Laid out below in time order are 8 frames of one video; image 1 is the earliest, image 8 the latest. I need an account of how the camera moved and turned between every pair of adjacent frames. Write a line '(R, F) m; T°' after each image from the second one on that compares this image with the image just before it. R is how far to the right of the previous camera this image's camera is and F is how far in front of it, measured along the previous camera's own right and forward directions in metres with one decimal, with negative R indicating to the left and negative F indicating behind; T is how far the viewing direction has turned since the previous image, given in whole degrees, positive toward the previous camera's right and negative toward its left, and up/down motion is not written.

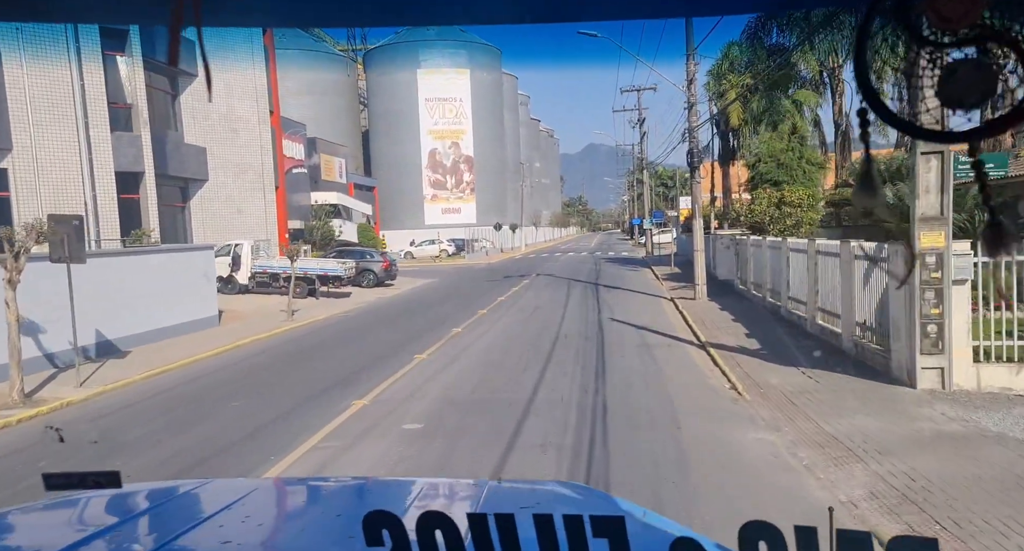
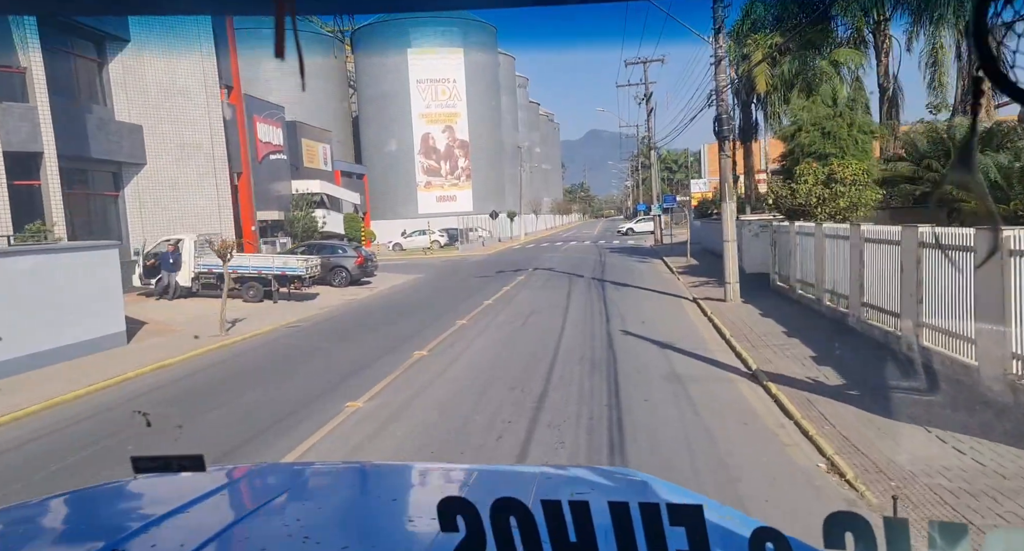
(+0.3, +3.2) m; 0°
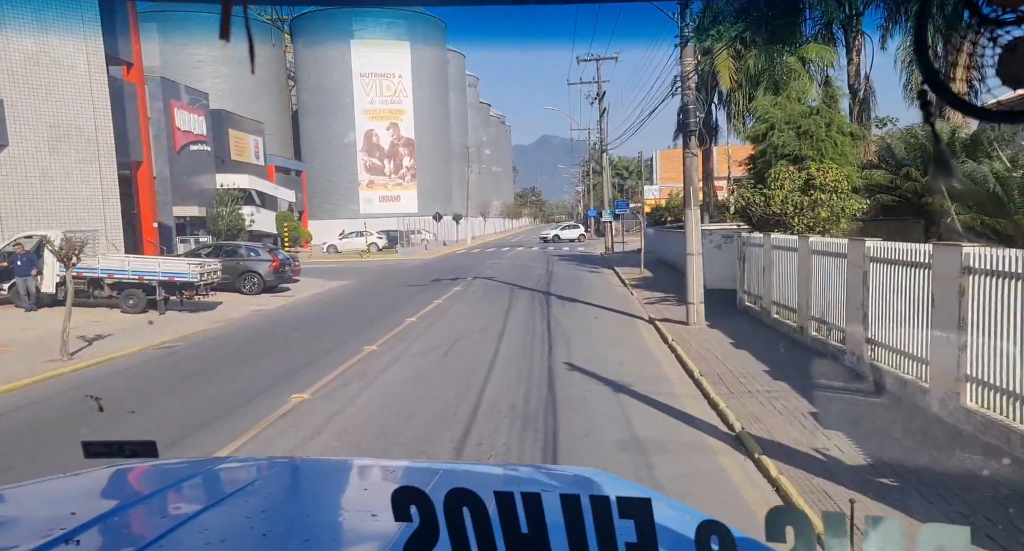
(+0.4, +2.3) m; +4°
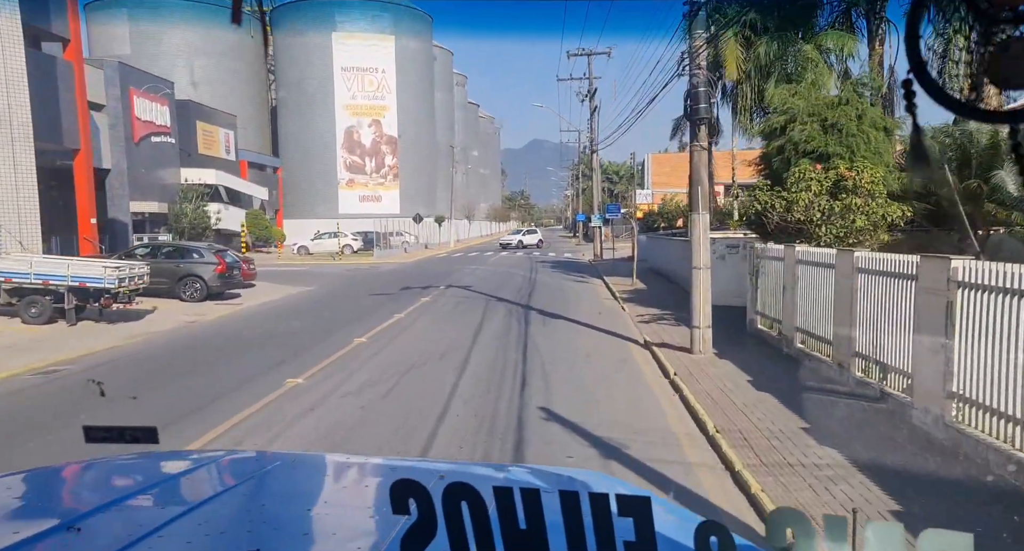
(+0.3, +2.2) m; +1°
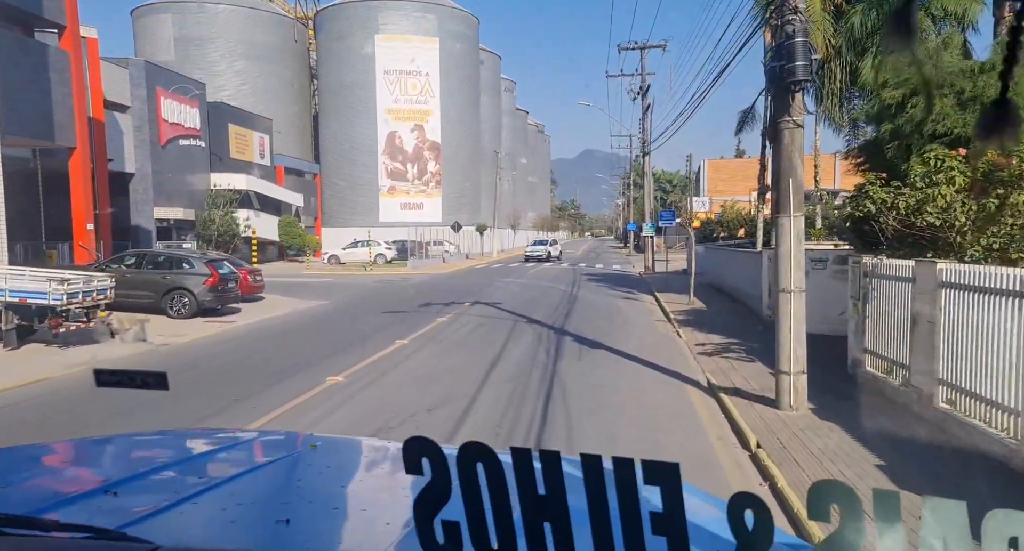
(+0.4, +2.7) m; -4°
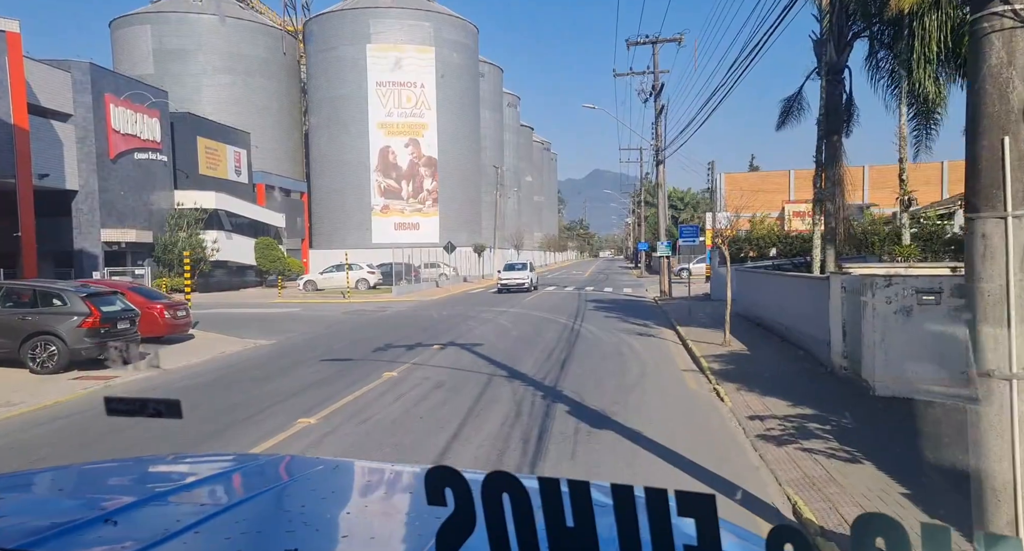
(+0.5, +3.8) m; -1°
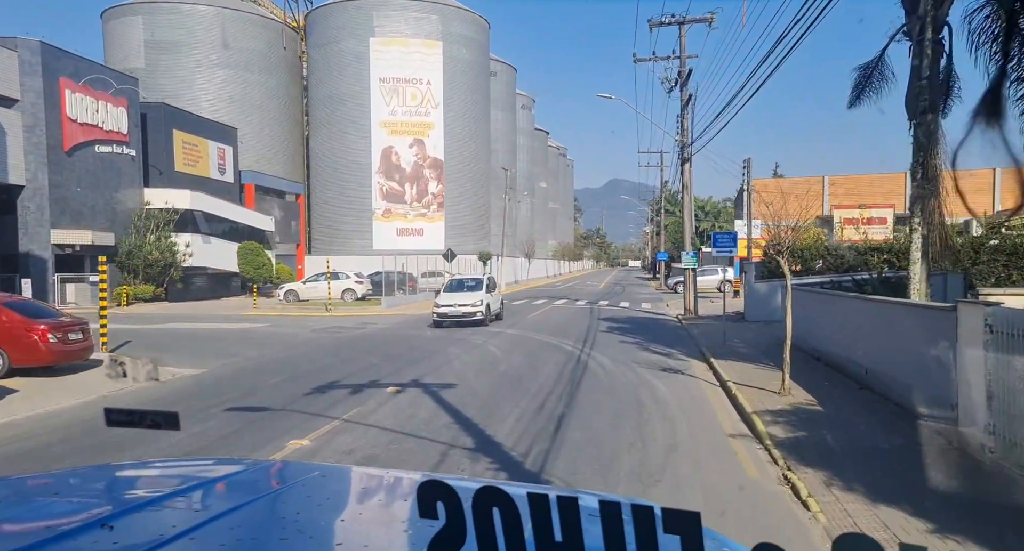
(+0.5, +3.4) m; -1°
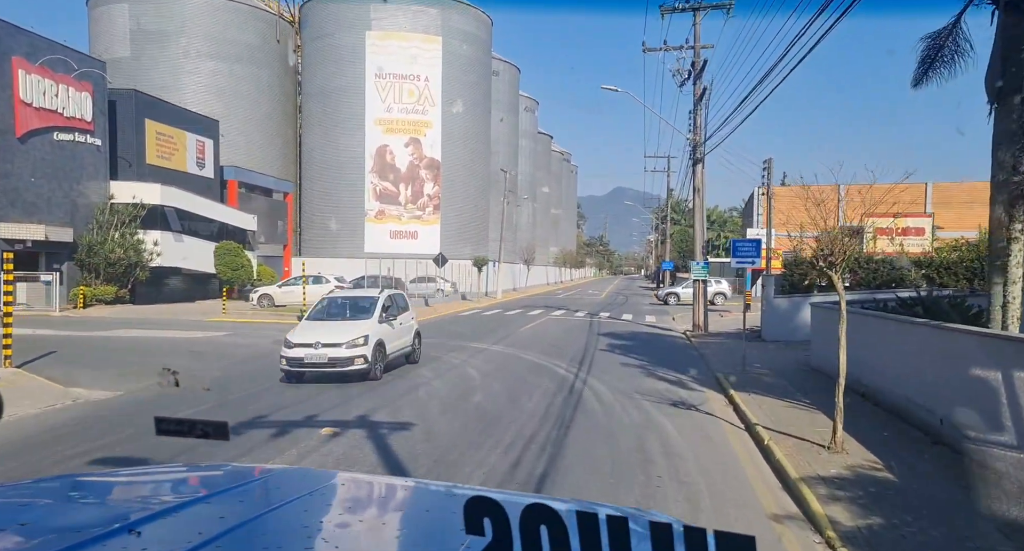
(+0.3, +2.2) m; 0°
